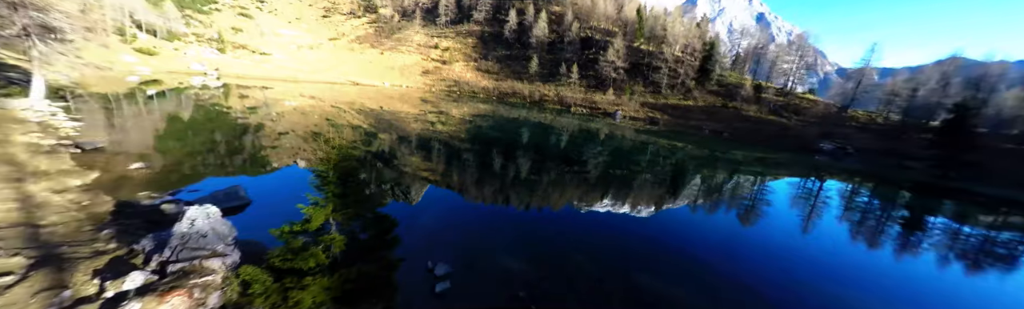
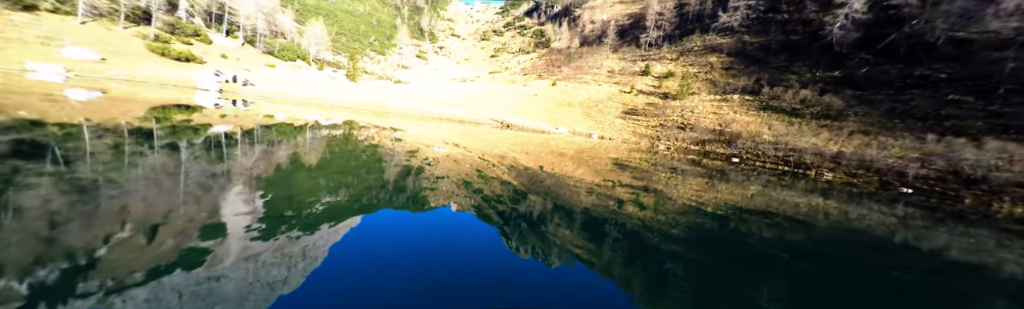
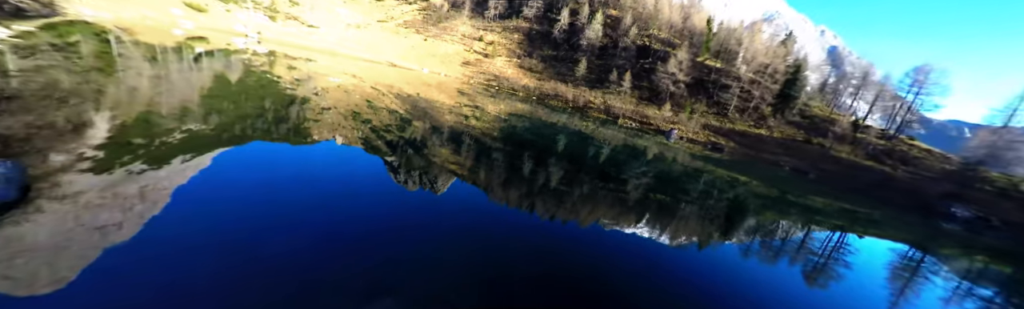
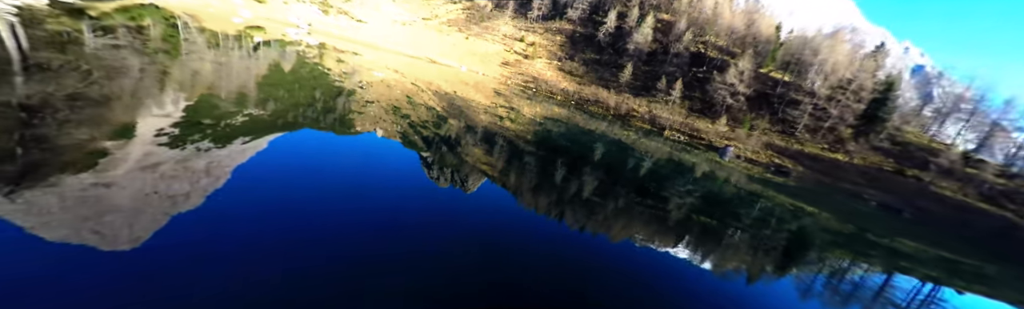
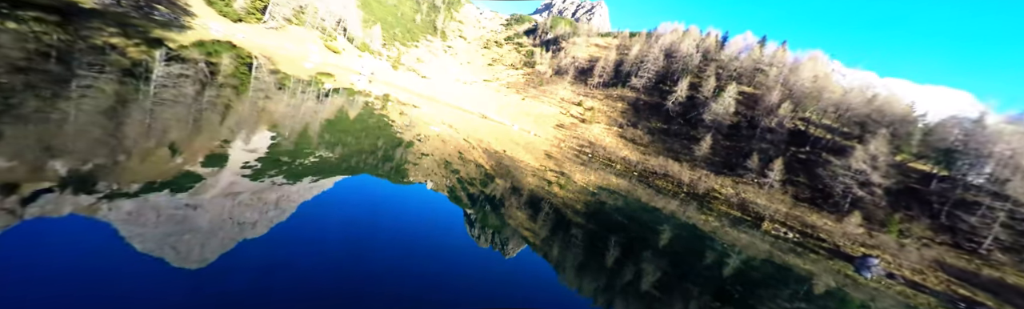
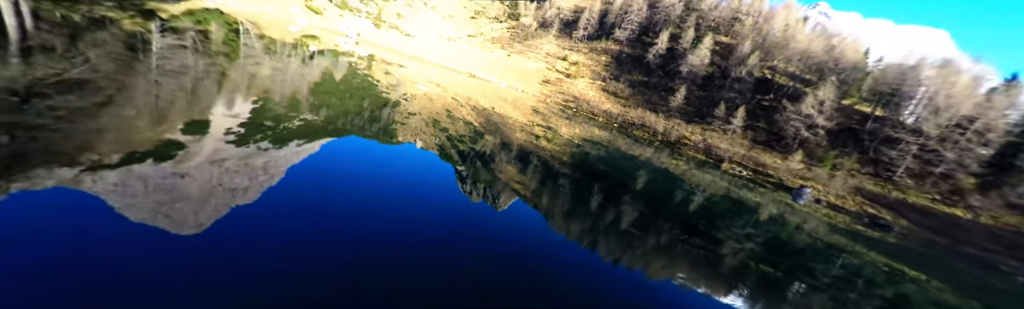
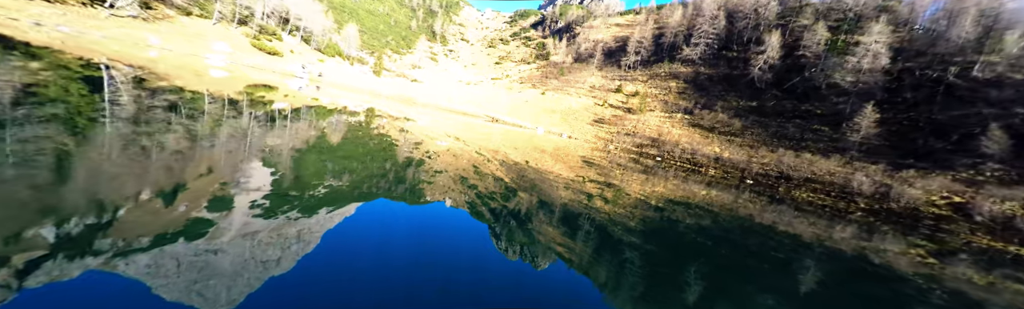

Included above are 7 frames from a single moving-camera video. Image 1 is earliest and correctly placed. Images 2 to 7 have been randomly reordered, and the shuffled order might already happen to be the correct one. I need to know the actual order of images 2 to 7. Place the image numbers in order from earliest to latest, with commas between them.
3, 4, 6, 5, 7, 2
